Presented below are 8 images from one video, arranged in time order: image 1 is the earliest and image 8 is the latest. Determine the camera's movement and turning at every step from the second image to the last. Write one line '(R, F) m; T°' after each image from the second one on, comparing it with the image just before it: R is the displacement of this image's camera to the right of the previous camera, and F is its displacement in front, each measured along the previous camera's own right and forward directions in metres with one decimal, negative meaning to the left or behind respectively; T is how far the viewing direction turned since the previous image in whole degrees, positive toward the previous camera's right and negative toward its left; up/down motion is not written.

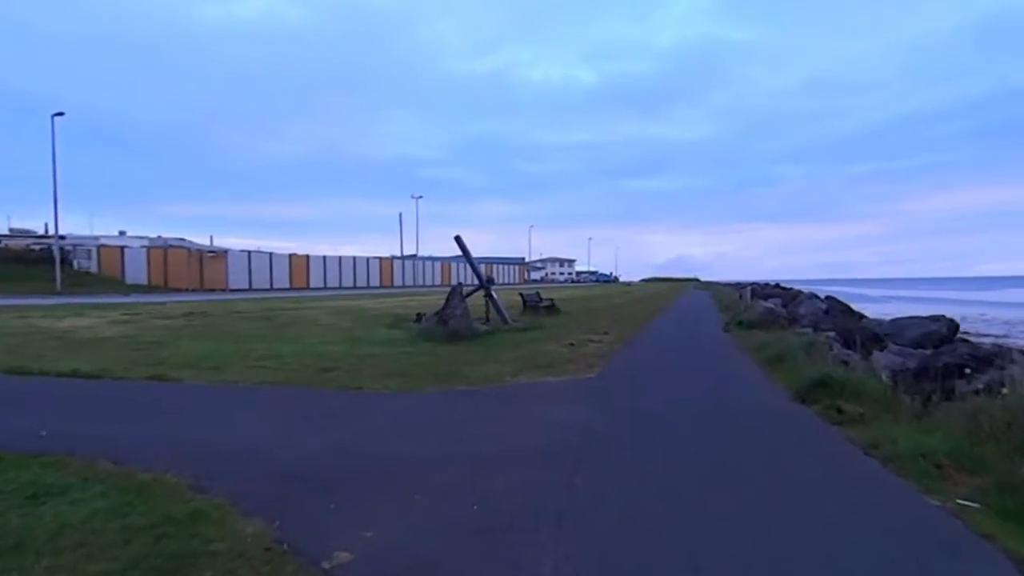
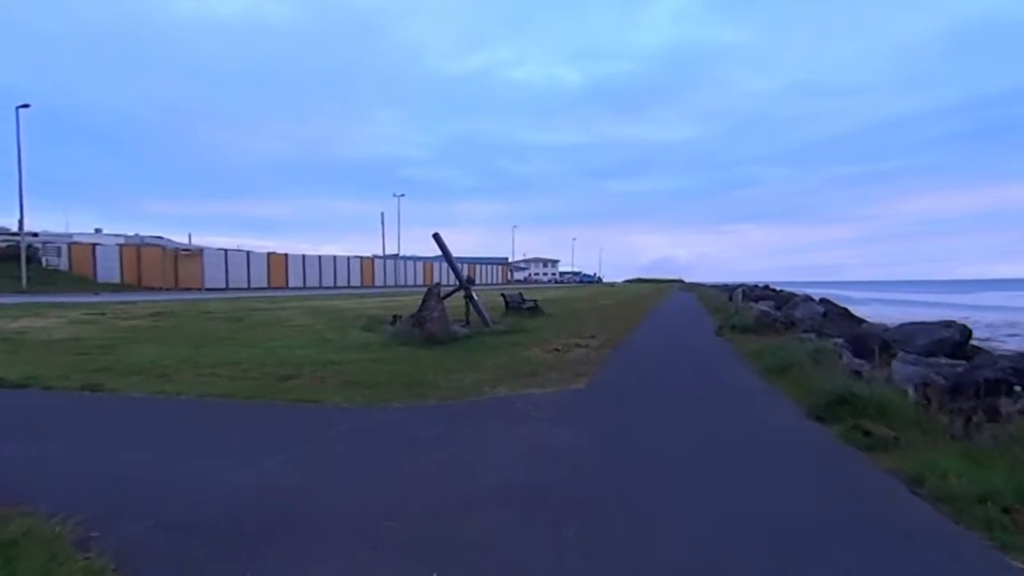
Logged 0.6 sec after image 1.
(+0.1, +1.2) m; +1°
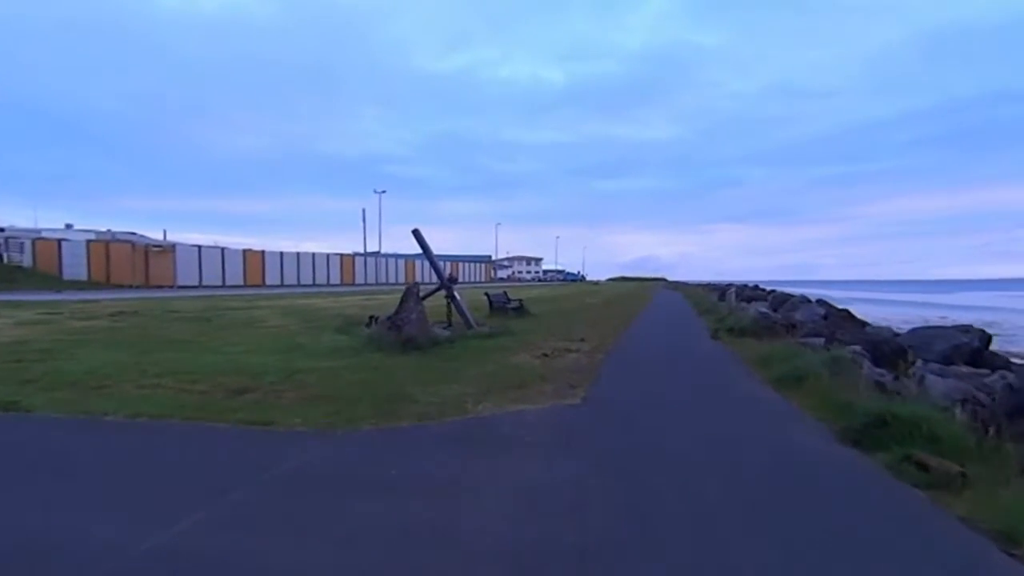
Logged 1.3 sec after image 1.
(-0.1, +1.3) m; +1°
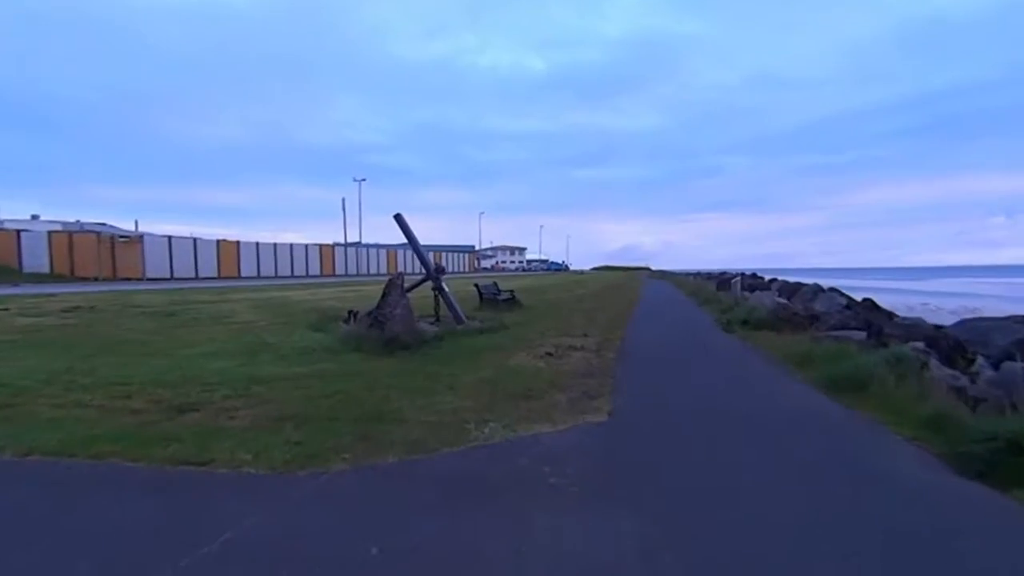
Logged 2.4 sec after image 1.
(-0.3, +1.9) m; +2°
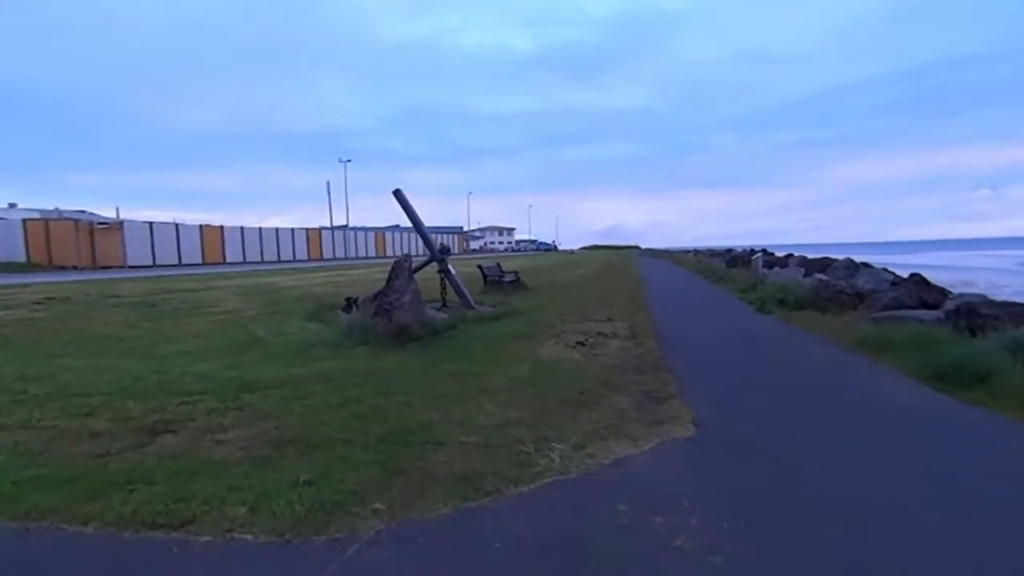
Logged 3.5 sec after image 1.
(-0.7, +1.7) m; +1°
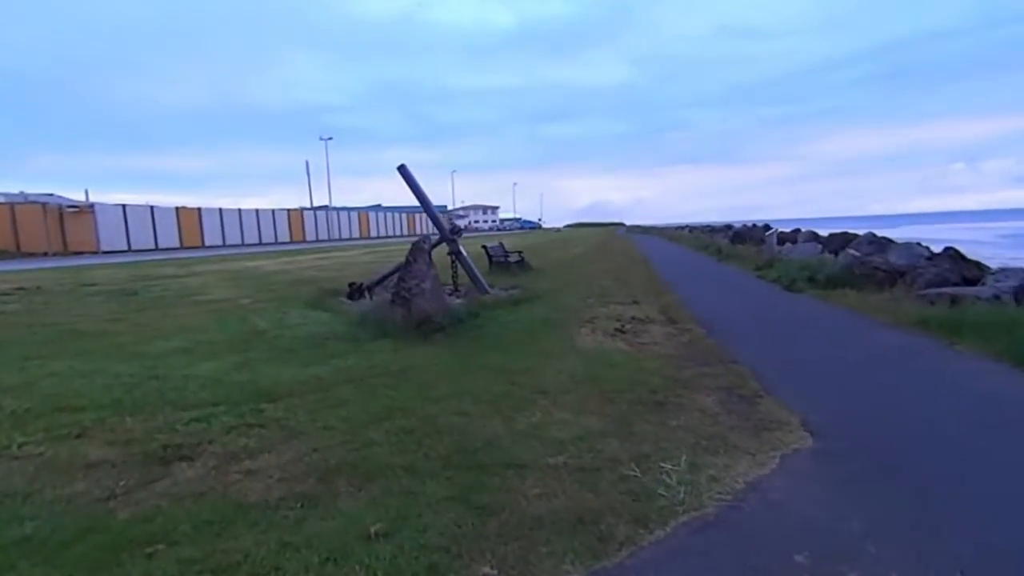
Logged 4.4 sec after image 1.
(-0.8, +1.1) m; +2°
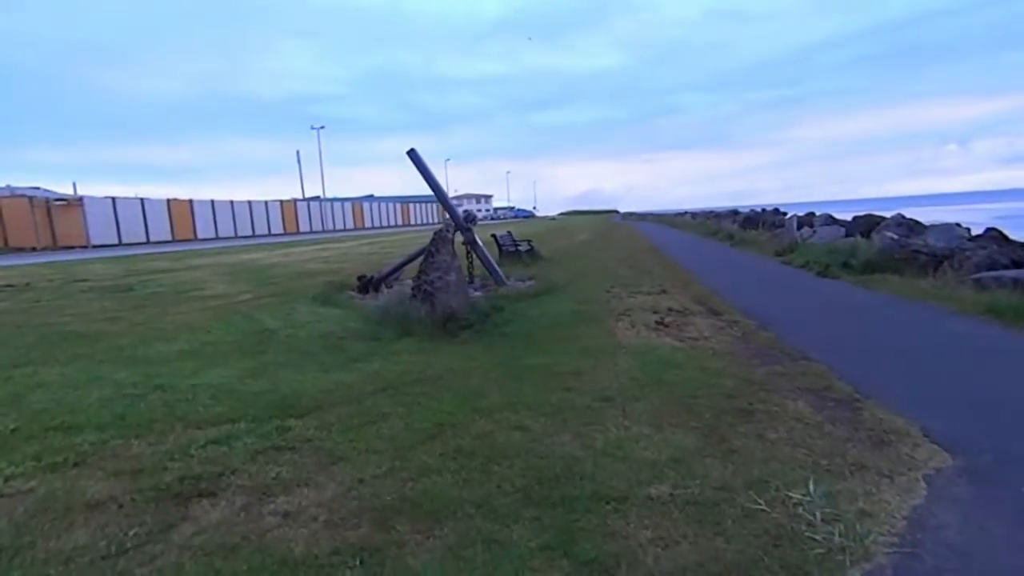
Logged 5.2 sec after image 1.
(-0.6, +0.9) m; +1°
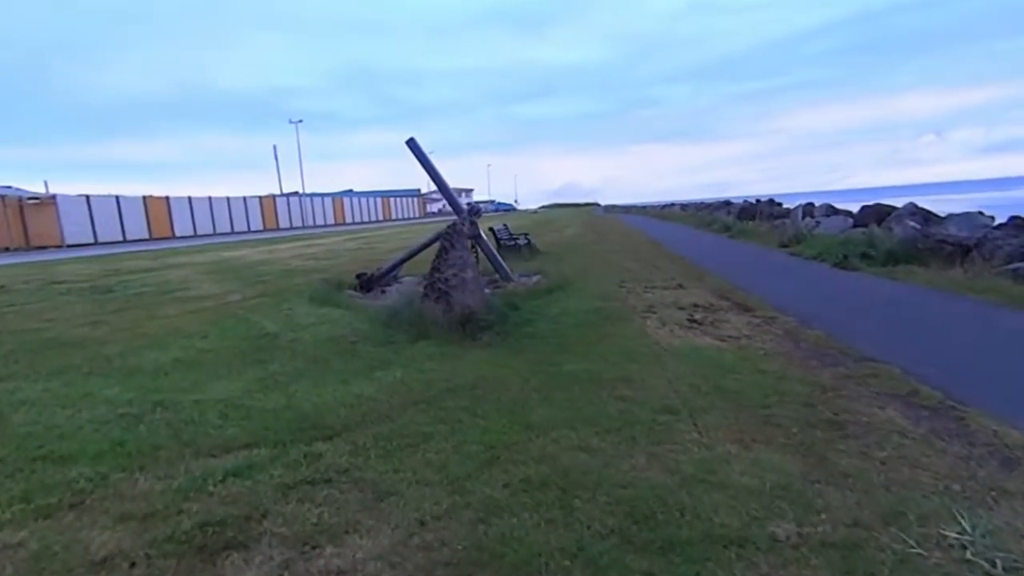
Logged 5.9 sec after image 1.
(-0.6, +0.7) m; +2°
